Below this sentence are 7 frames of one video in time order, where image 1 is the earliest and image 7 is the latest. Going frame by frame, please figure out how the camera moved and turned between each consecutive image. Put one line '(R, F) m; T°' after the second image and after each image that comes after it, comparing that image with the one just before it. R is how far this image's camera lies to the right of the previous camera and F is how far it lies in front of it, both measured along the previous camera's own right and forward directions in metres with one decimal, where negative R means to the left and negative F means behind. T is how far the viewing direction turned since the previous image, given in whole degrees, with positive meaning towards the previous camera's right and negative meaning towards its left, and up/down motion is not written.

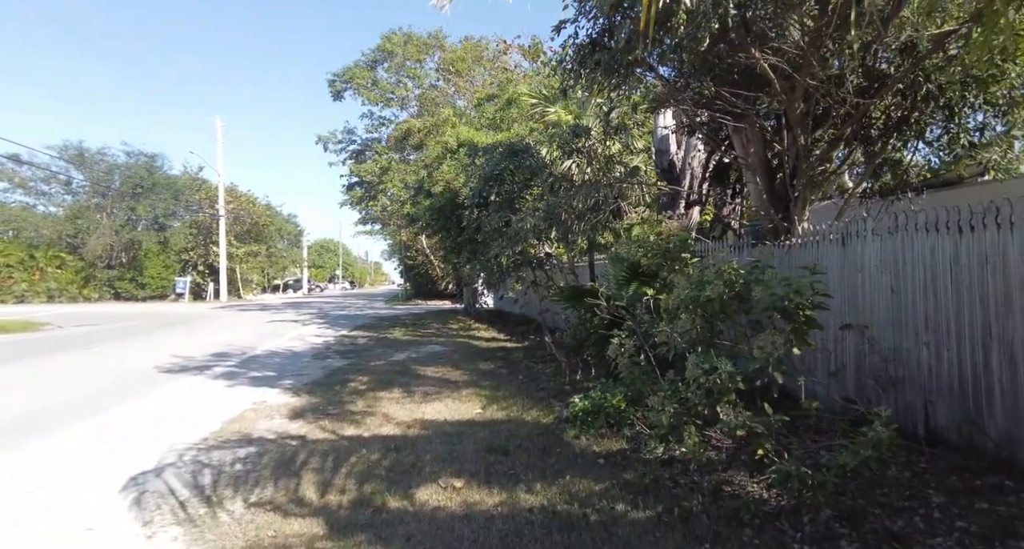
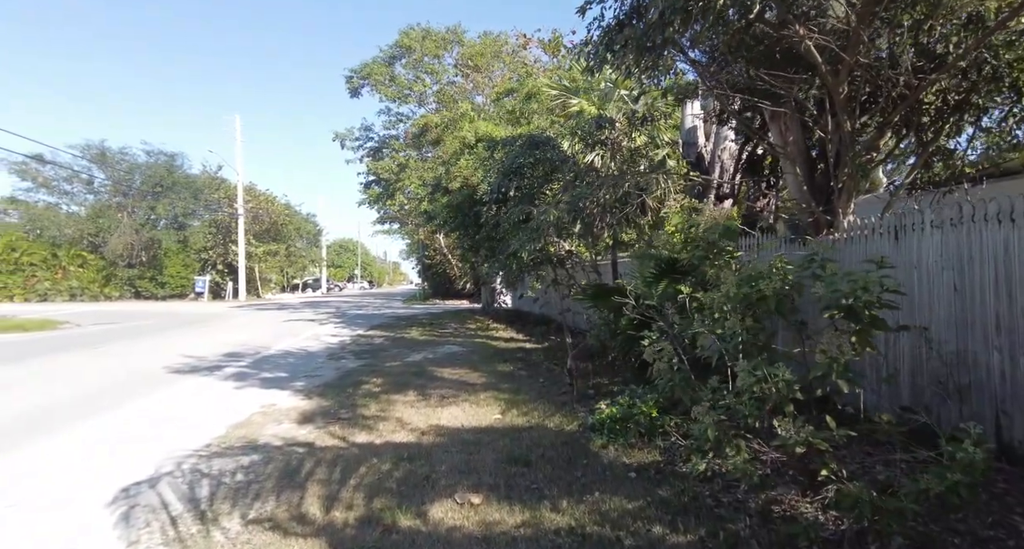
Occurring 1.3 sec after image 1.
(0.0, +0.4) m; -2°
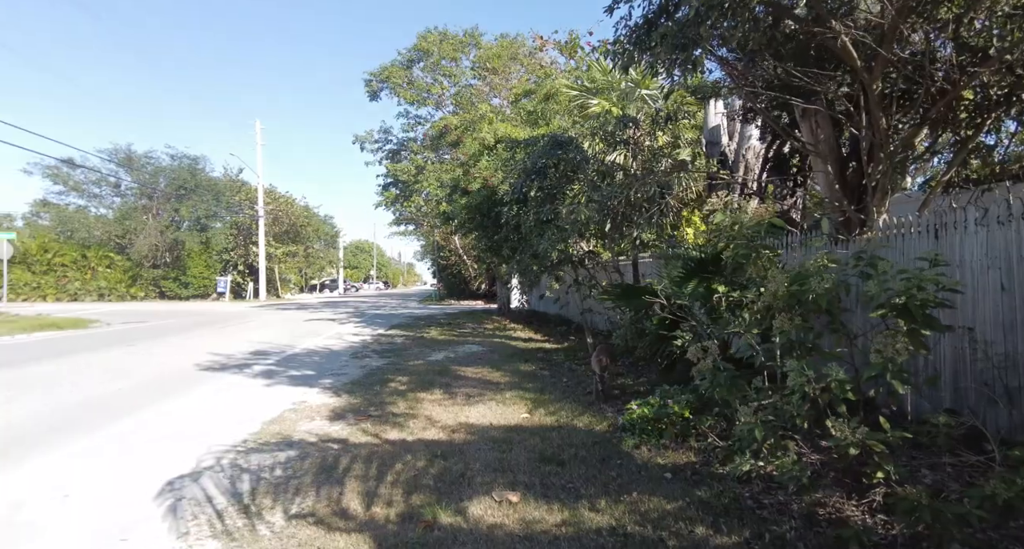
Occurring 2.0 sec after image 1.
(-0.2, 0.0) m; -1°
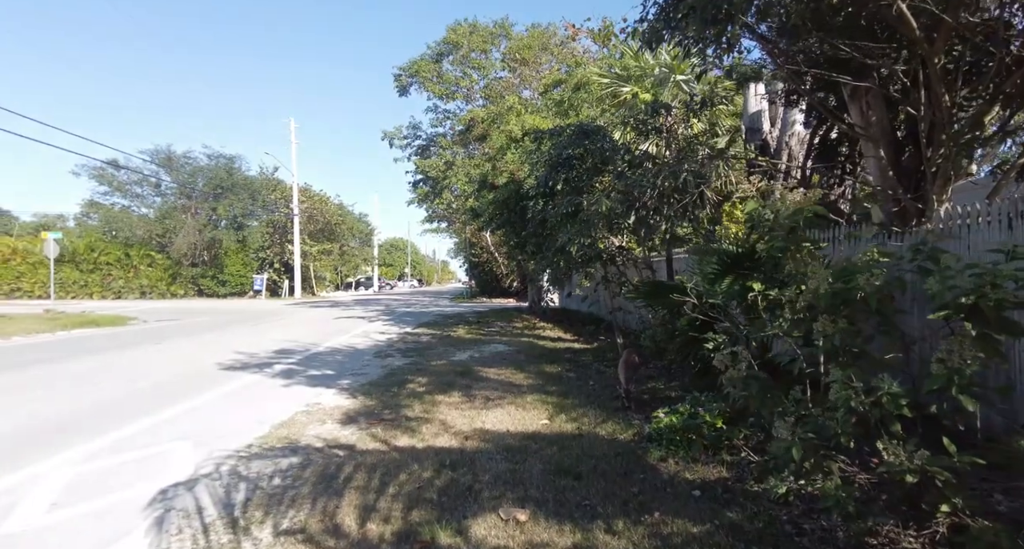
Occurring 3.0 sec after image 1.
(+0.2, +0.3) m; -4°
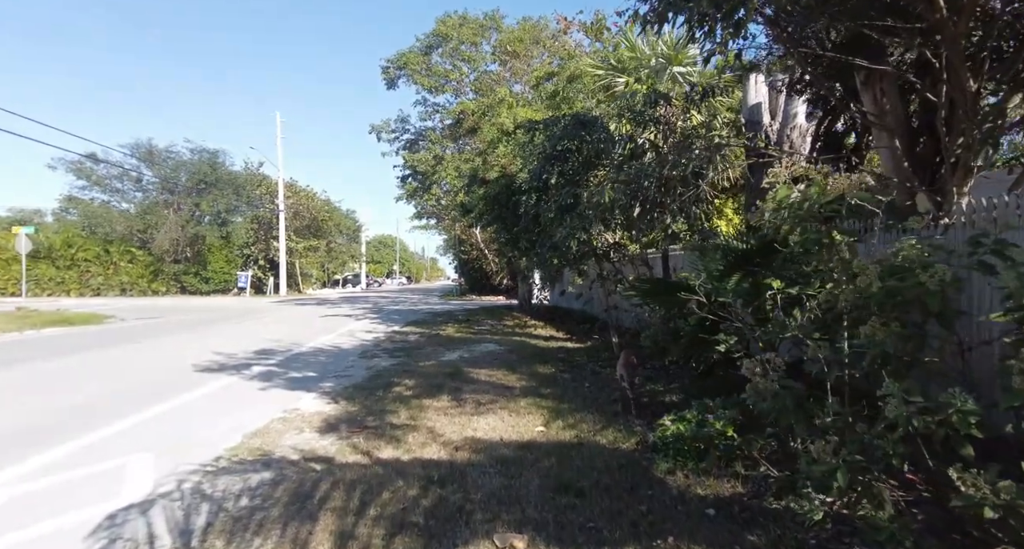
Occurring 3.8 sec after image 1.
(0.0, +0.4) m; +1°
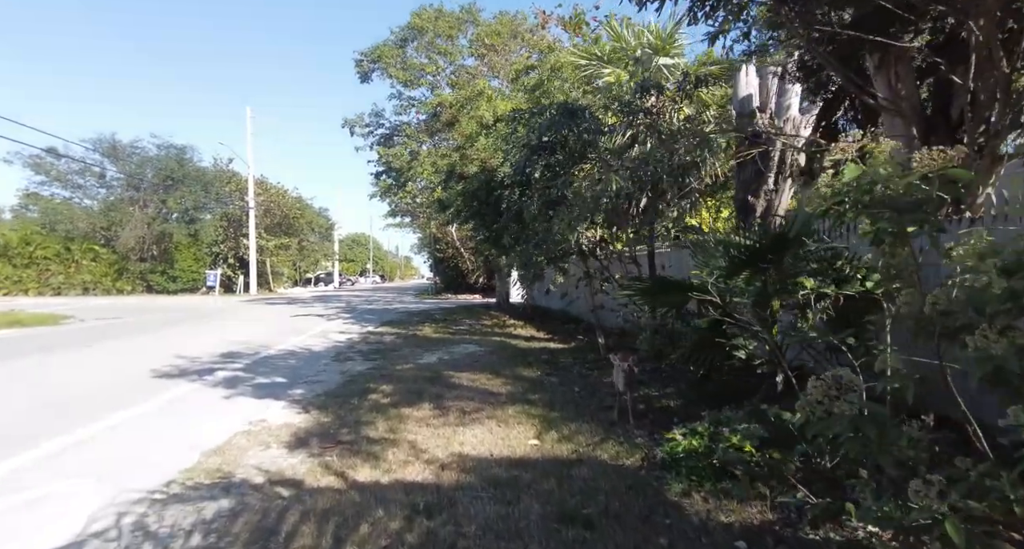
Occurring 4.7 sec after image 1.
(-0.1, +0.5) m; +3°
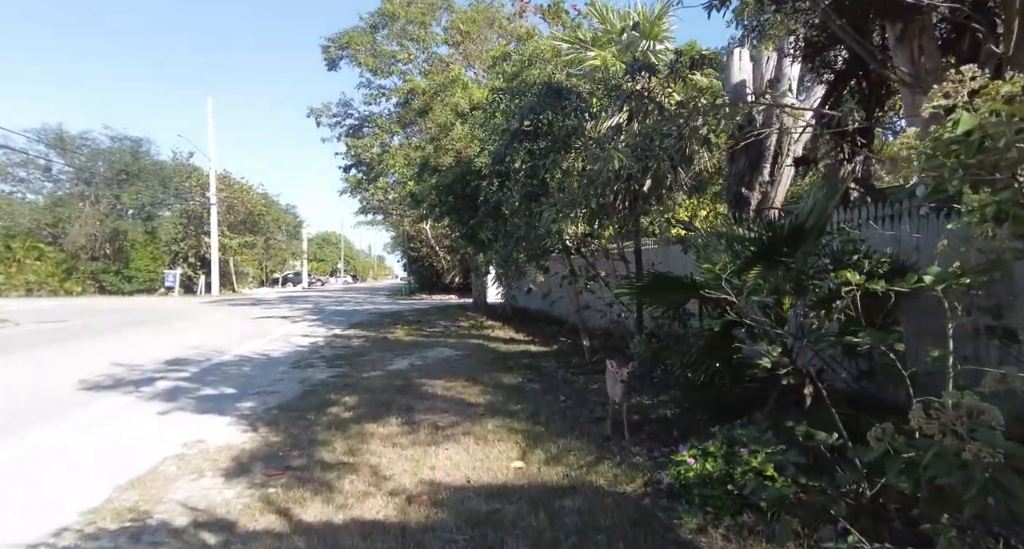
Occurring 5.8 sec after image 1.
(0.0, +0.6) m; +3°
